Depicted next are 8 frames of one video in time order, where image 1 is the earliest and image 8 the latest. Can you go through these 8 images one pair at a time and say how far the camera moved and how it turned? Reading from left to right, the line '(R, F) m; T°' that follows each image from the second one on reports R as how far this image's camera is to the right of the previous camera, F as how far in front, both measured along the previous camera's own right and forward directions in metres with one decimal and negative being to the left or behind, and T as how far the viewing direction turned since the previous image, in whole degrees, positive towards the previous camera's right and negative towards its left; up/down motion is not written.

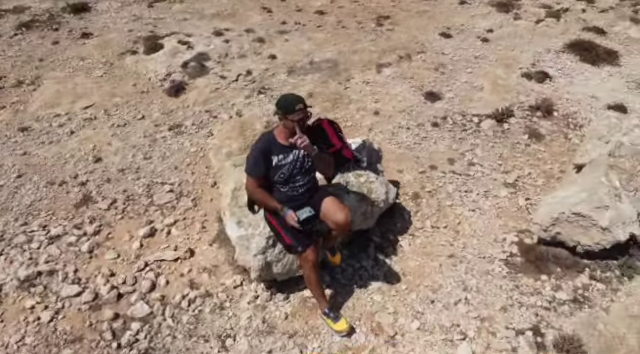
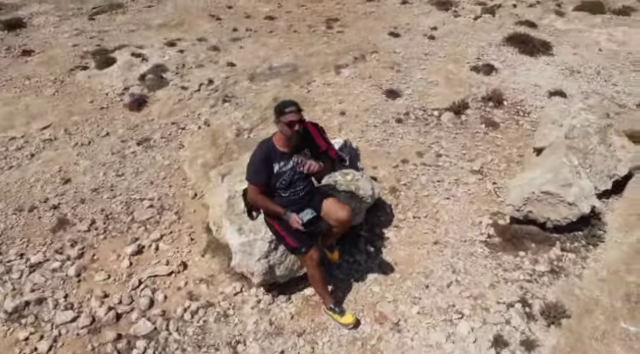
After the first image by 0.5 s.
(-0.8, -0.2) m; +7°
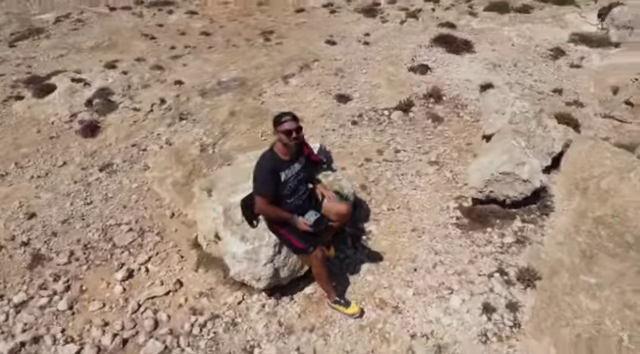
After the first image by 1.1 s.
(-1.1, -0.4) m; +9°
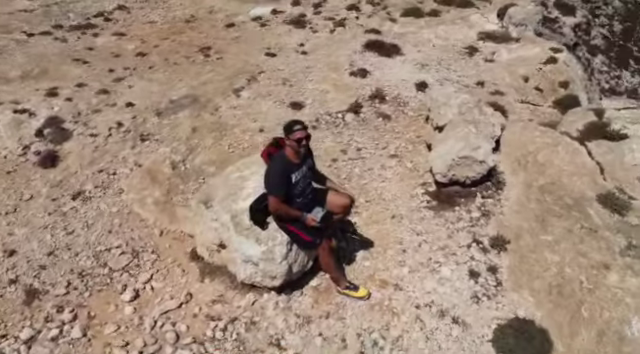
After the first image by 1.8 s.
(-1.5, -0.6) m; +10°
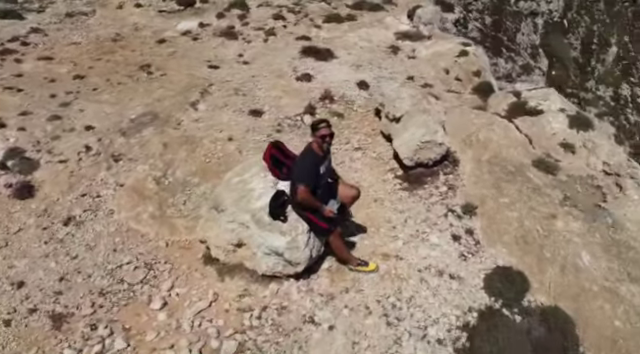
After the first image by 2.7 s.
(-2.0, -0.9) m; +11°
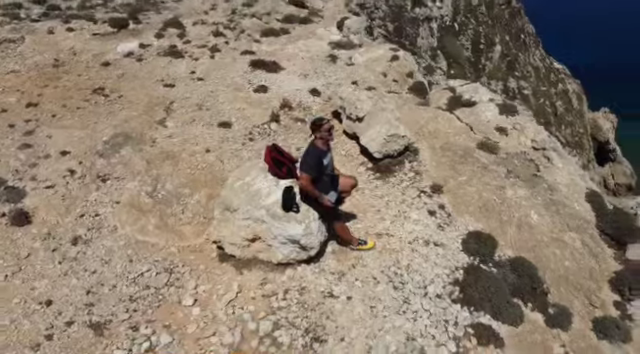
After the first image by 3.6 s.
(-1.9, -1.3) m; +9°
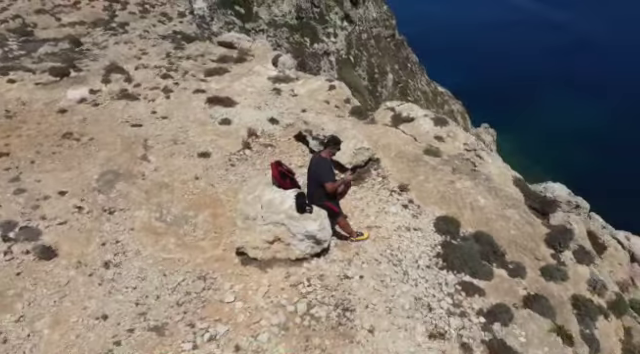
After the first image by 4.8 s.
(-2.5, -2.1) m; +10°
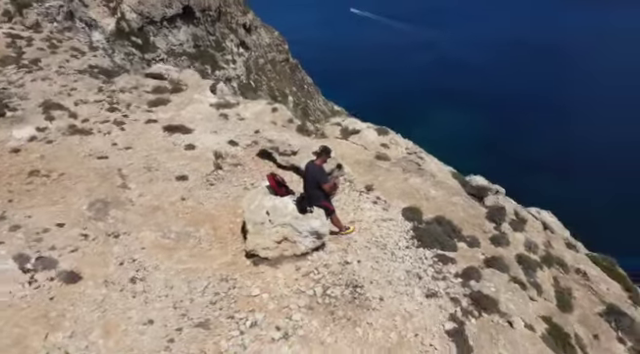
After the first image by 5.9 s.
(-2.7, -2.1) m; +11°
